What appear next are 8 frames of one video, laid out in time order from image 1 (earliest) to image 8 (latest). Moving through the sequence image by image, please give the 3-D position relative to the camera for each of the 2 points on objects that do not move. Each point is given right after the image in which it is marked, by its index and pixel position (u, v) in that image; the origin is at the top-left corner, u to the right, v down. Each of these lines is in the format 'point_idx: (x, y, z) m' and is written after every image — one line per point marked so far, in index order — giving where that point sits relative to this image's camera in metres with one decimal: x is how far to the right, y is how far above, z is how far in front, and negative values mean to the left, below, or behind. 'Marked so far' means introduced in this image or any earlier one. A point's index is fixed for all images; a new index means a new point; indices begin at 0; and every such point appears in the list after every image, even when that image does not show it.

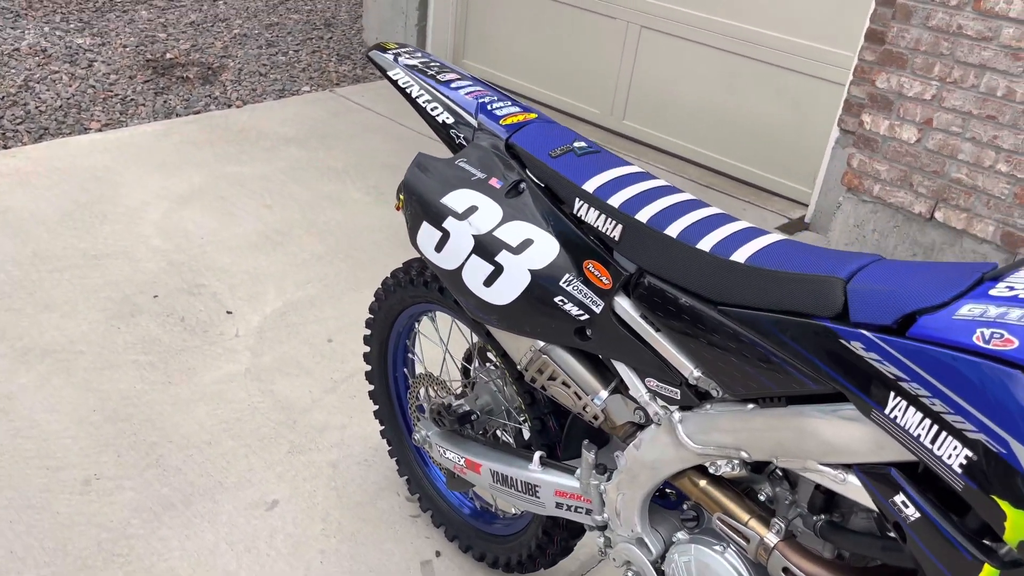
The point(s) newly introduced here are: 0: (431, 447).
0: (-0.2, -0.3, +1.8) m
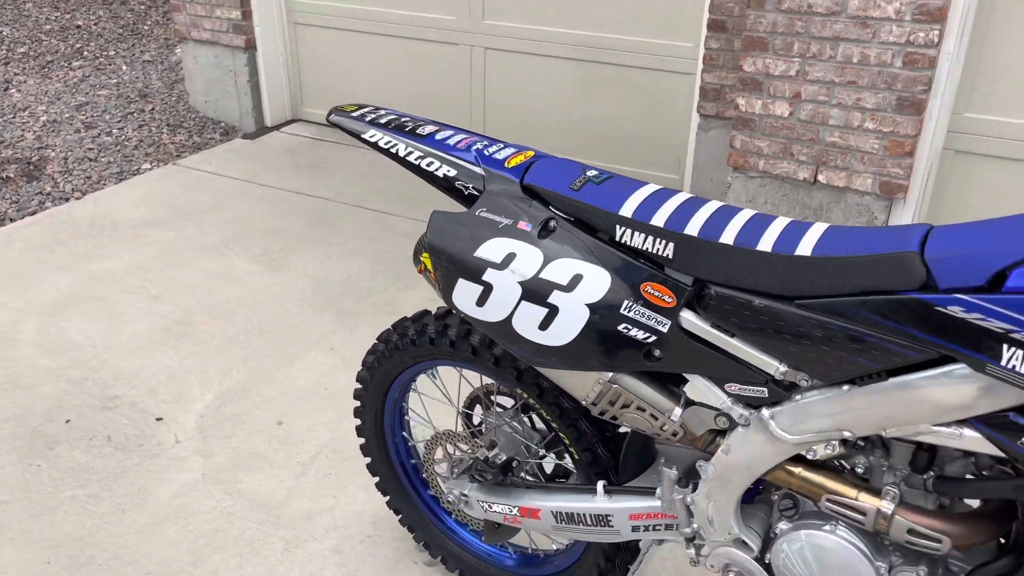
0: (-0.1, -0.4, +1.7) m
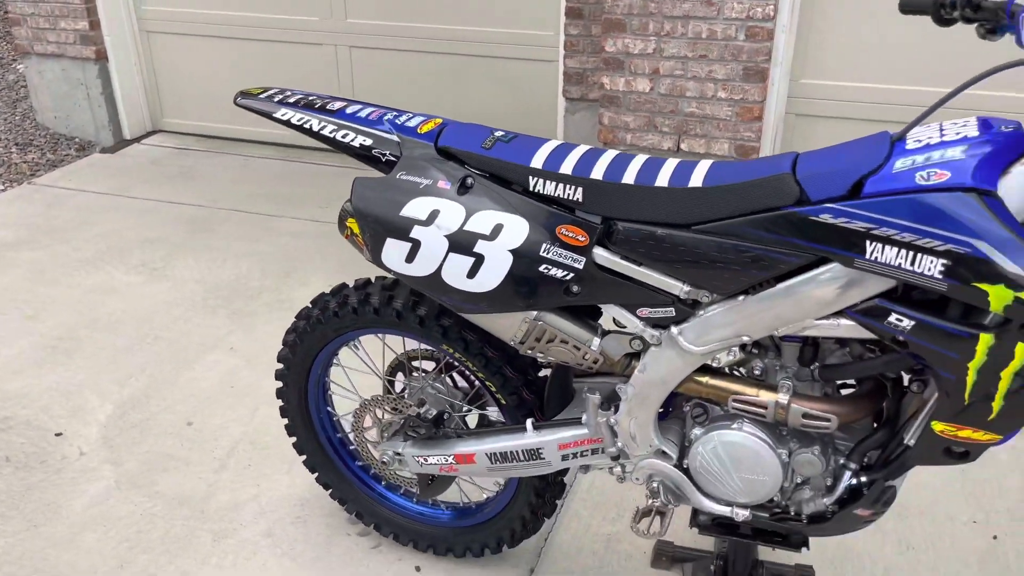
0: (-0.2, -0.4, +1.8) m
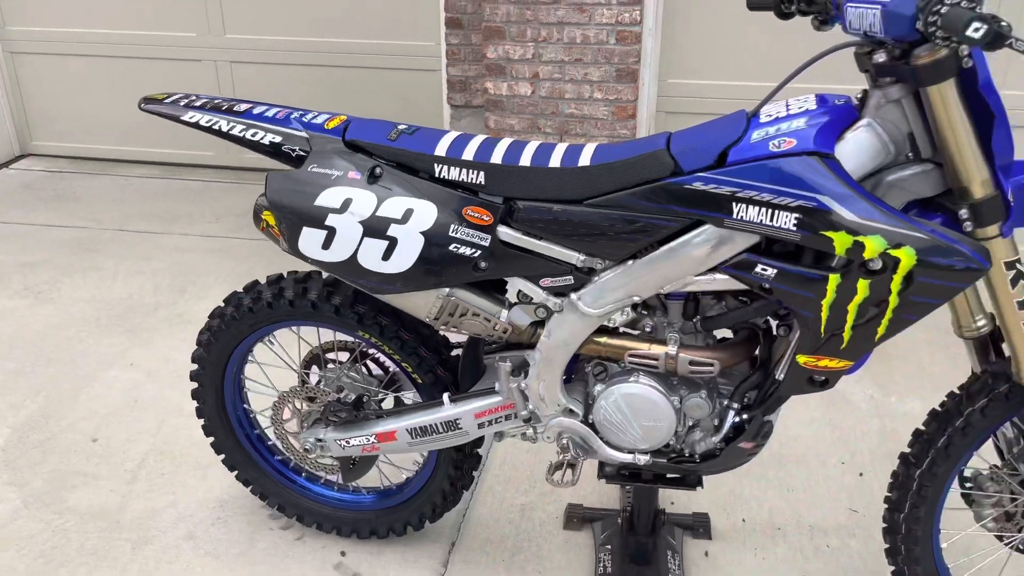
0: (-0.4, -0.4, +1.9) m
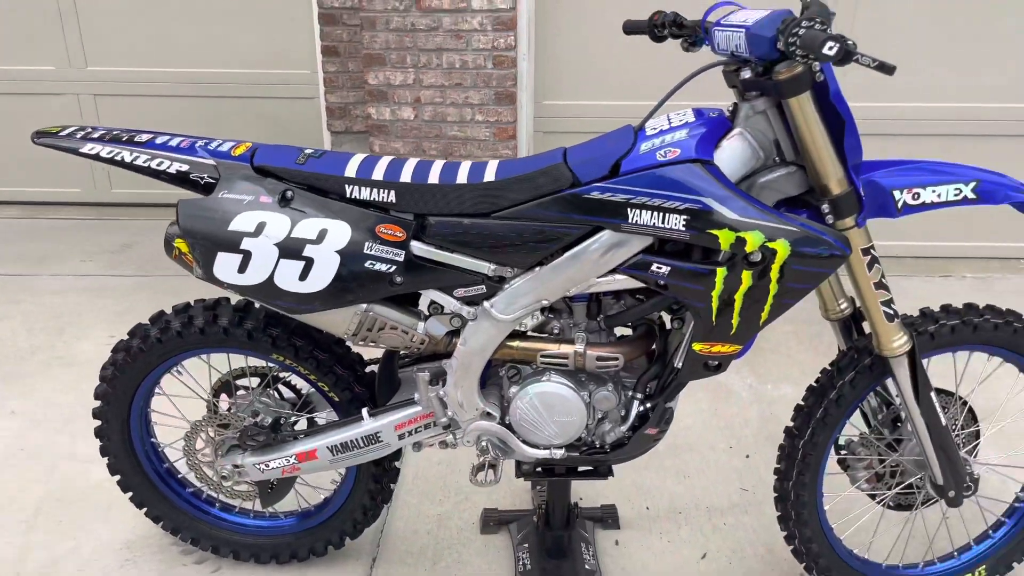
0: (-0.6, -0.4, +1.9) m
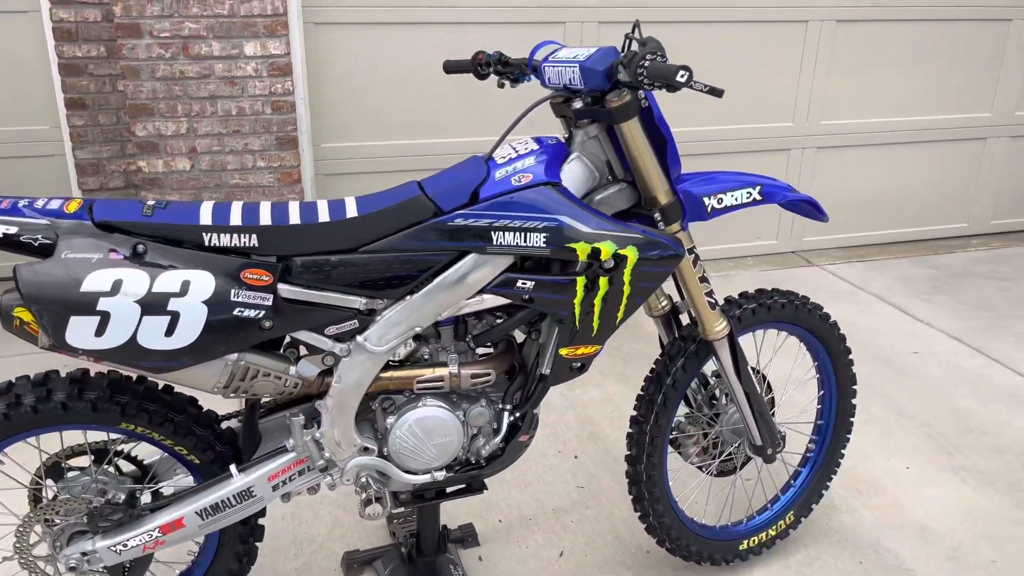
0: (-0.8, -0.6, +1.7) m
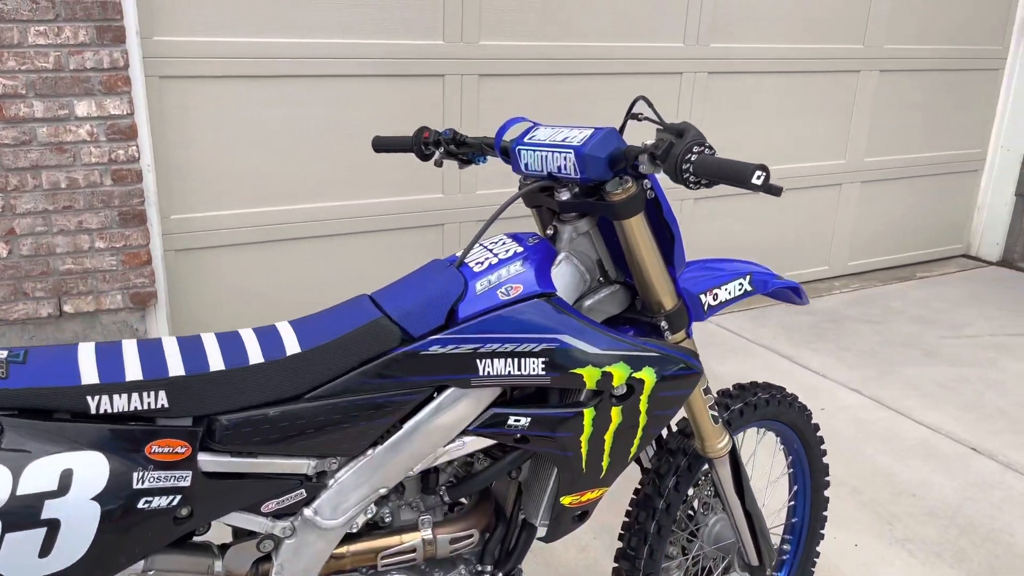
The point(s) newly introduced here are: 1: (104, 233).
0: (-0.8, -0.8, +1.2) m
1: (-1.4, +0.2, +2.8) m
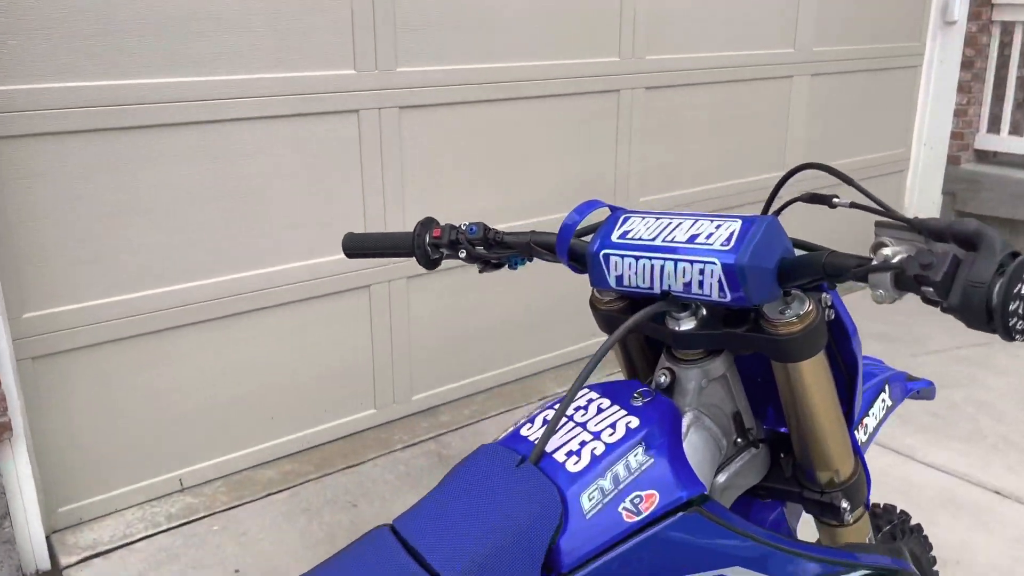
0: (-0.6, -1.1, +0.5) m
1: (-1.4, -0.2, +2.1) m
